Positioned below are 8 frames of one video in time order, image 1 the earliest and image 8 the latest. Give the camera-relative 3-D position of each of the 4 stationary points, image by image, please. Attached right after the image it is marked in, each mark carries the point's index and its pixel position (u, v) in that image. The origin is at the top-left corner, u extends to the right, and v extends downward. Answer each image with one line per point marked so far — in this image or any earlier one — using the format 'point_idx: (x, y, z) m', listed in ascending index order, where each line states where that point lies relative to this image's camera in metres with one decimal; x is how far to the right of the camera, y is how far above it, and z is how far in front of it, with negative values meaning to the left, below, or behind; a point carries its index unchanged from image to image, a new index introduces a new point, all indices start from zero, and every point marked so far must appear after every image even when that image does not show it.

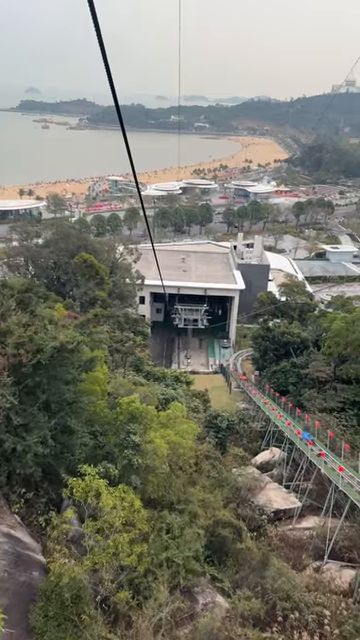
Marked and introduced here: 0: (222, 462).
0: (+1.0, -3.3, +11.4) m
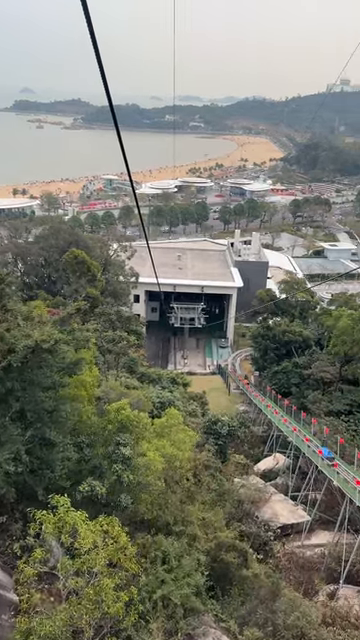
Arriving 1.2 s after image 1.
0: (+0.9, -3.2, +10.4) m
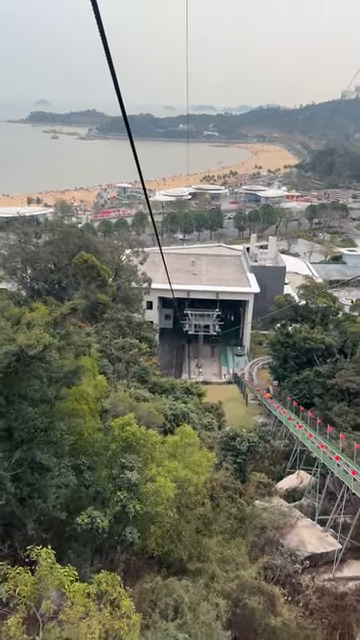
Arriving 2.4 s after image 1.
0: (+1.2, -3.3, +9.4) m
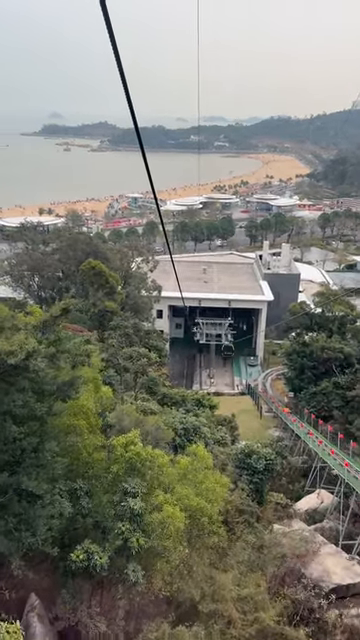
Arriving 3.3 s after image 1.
0: (+1.4, -3.4, +8.6) m
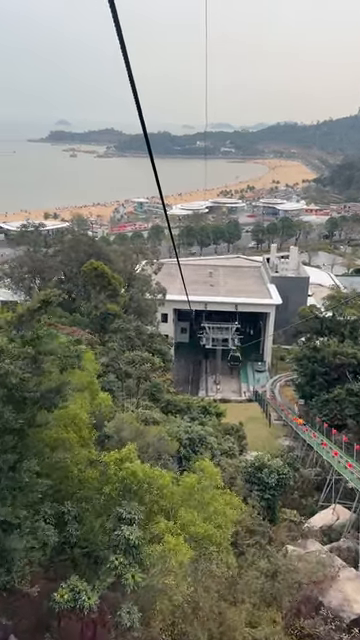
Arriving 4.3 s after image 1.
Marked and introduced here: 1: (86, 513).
0: (+1.4, -3.4, +7.8) m
1: (-0.9, -1.8, +4.8) m
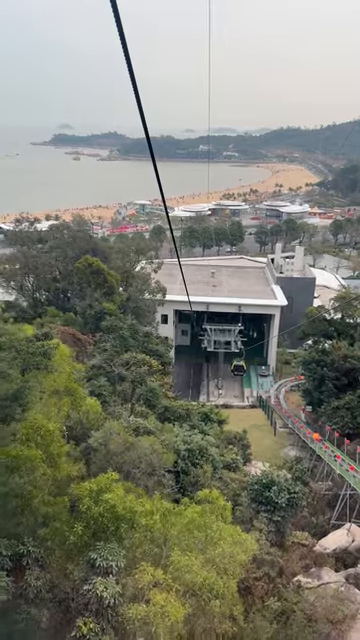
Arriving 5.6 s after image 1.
0: (+1.4, -3.3, +6.7) m
1: (-0.9, -1.7, +3.8) m
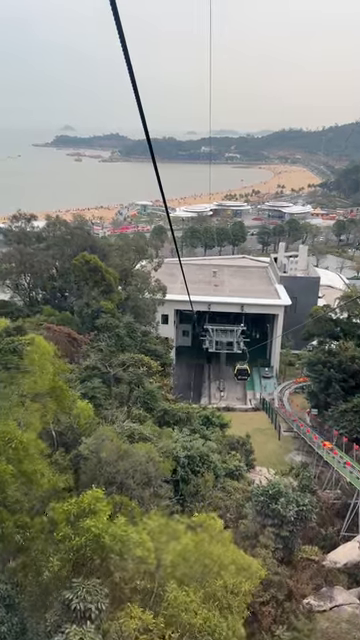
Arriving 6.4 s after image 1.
0: (+1.3, -3.3, +6.1) m
1: (-1.0, -1.7, +3.2) m
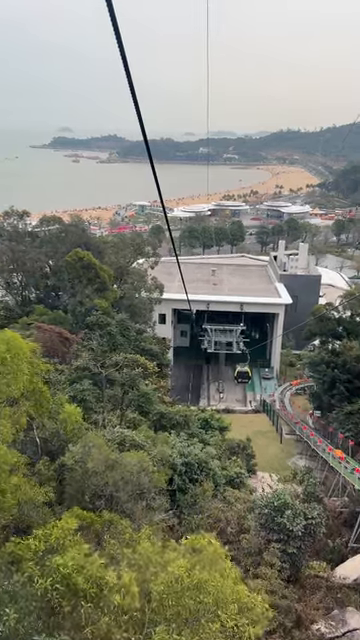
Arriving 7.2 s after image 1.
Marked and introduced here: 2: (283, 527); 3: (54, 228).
0: (+1.3, -3.2, +5.5) m
1: (-1.0, -1.6, +2.5) m
2: (+1.3, -2.7, +6.7) m
3: (-4.6, +3.4, +18.4) m
